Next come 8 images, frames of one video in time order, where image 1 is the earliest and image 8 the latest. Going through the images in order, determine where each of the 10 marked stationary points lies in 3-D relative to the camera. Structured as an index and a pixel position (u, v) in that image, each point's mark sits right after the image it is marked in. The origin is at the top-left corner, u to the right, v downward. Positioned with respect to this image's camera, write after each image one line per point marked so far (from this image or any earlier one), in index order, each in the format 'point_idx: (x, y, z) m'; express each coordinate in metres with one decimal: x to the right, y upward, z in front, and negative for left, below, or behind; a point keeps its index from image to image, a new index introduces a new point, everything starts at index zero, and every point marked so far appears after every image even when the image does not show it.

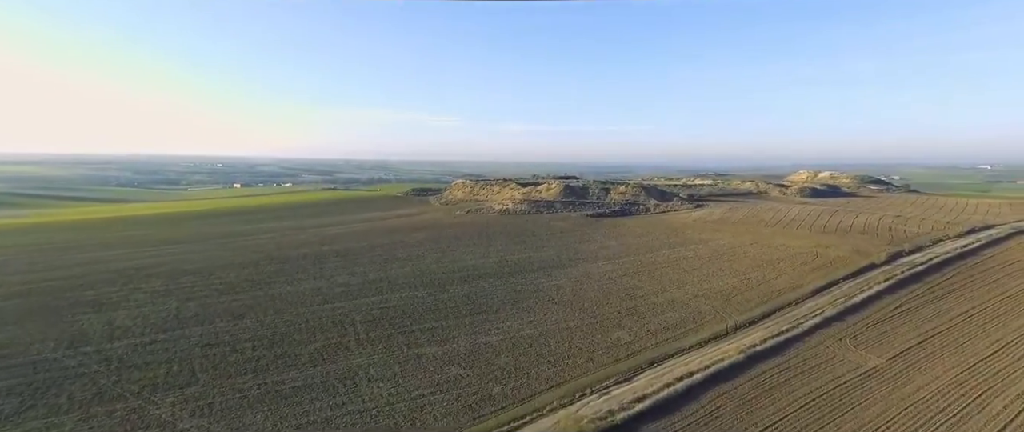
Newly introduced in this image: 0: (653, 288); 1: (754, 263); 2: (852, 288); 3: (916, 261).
0: (+5.0, -2.6, +16.8) m
1: (+9.7, -1.9, +18.8) m
2: (+11.1, -2.4, +15.4) m
3: (+15.2, -1.7, +17.7) m
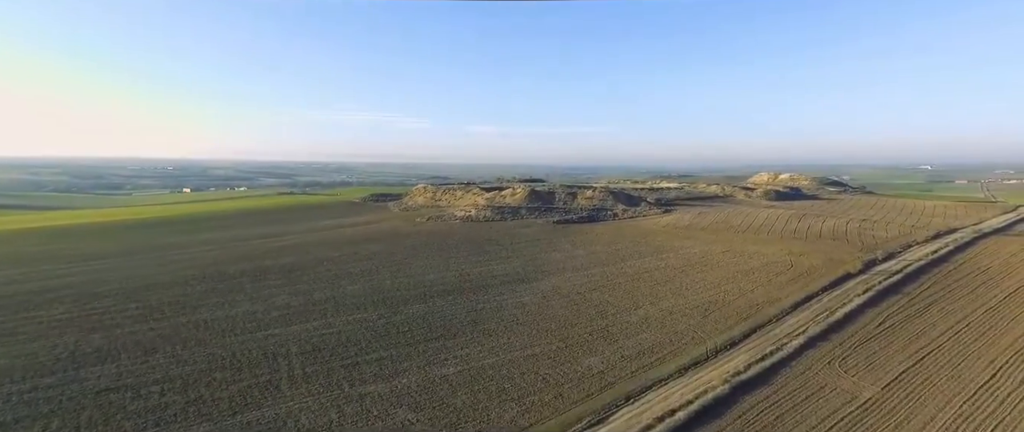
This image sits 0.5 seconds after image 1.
0: (+3.7, -3.0, +15.6) m
1: (+8.2, -2.2, +17.9) m
2: (+9.9, -2.7, +14.6) m
3: (+13.8, -1.9, +17.2) m
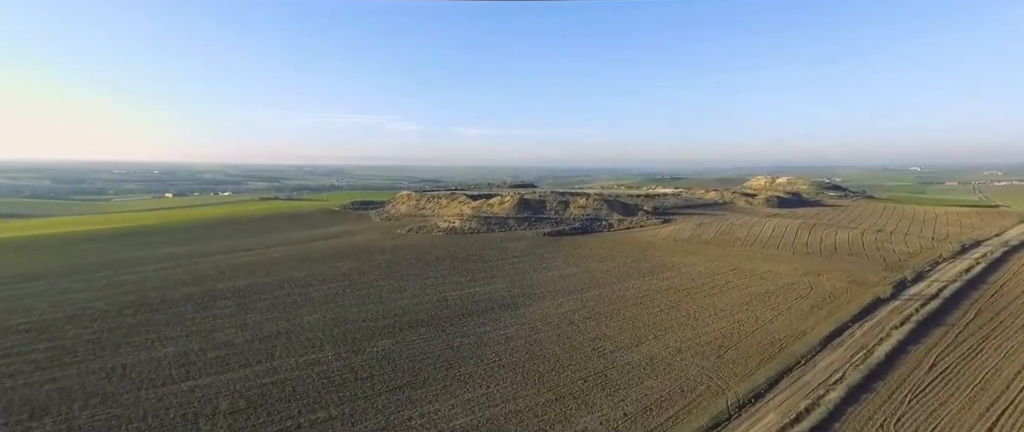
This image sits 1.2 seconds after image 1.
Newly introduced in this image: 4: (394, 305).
0: (+3.2, -3.5, +13.5) m
1: (+7.7, -2.8, +15.8) m
2: (+9.4, -3.2, +12.5) m
3: (+13.3, -2.5, +15.1) m
4: (-4.1, -3.1, +16.5) m
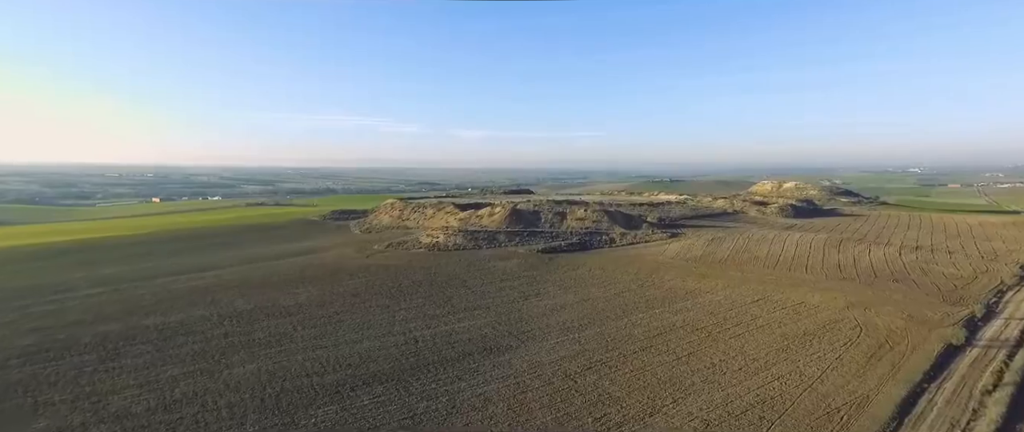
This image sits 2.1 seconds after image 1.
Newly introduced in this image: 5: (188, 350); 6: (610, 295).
0: (+2.7, -4.2, +10.5) m
1: (+7.2, -3.5, +12.9) m
2: (+8.9, -3.9, +9.6) m
3: (+12.8, -3.1, +12.2) m
4: (-4.6, -3.8, +13.5) m
5: (-9.1, -3.8, +13.3) m
6: (+3.7, -2.9, +17.8) m
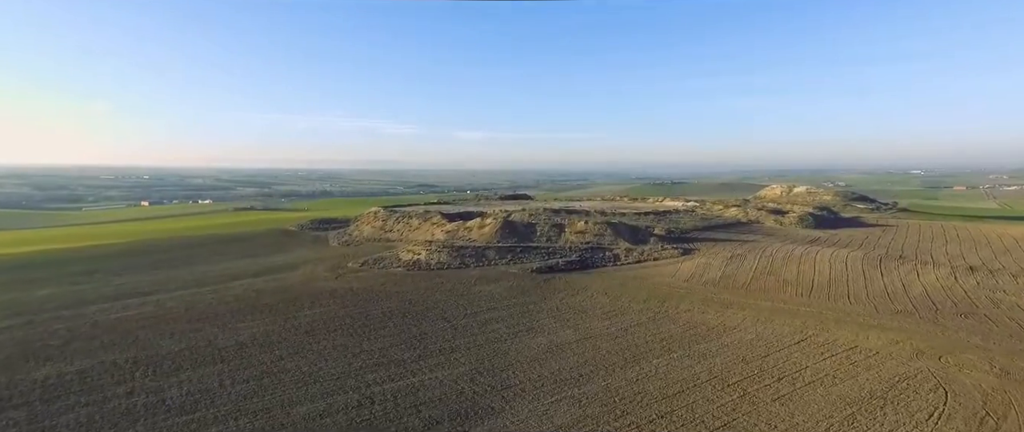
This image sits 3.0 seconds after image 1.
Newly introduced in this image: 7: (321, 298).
0: (+2.3, -4.8, +7.5) m
1: (+6.8, -4.1, +9.9) m
2: (+8.5, -4.5, +6.6) m
3: (+12.4, -3.8, +9.2) m
4: (-5.0, -4.4, +10.5) m
5: (-9.5, -4.4, +10.3) m
6: (+3.3, -3.6, +14.8) m
7: (-7.4, -3.1, +18.3) m
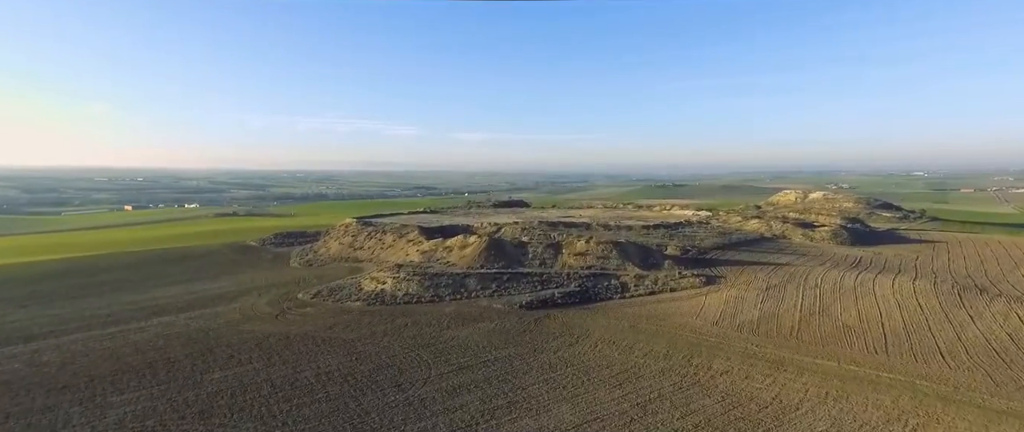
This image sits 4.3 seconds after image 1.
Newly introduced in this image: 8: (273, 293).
0: (+1.7, -5.6, +3.3) m
1: (+6.2, -4.9, +5.7) m
2: (+7.9, -5.2, +2.4) m
3: (+11.8, -4.5, +5.1) m
4: (-5.6, -5.2, +6.3) m
5: (-10.1, -5.2, +6.1) m
6: (+2.7, -4.4, +10.6) m
7: (-7.9, -3.9, +14.2) m
8: (-10.2, -3.2, +20.1) m
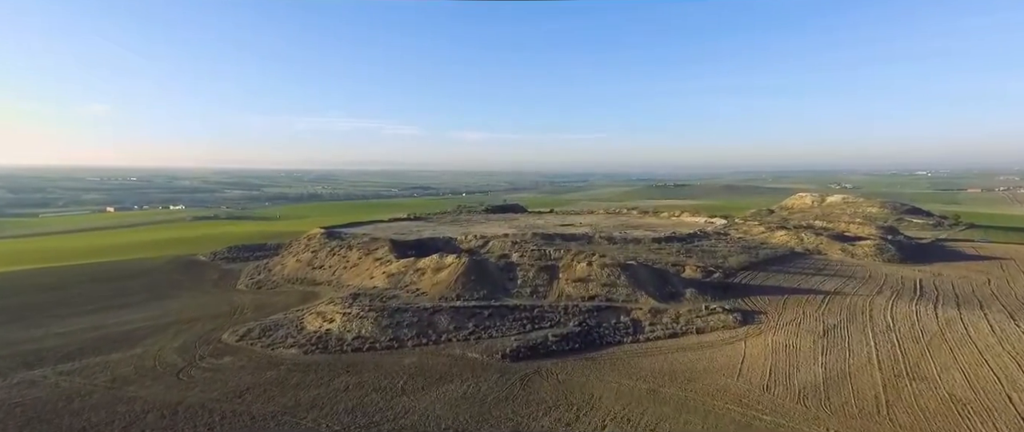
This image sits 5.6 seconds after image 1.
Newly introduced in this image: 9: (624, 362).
0: (+1.2, -6.2, -0.7) m
1: (+5.7, -5.5, +1.7) m
2: (+7.4, -5.9, -1.6) m
3: (+11.2, -5.2, +1.0) m
4: (-6.2, -5.8, +2.2) m
5: (-10.6, -5.8, +2.0) m
6: (+2.2, -5.0, +6.6) m
7: (-8.5, -4.6, +10.1) m
8: (-10.8, -3.8, +16.0) m
9: (+3.0, -3.9, +12.8) m
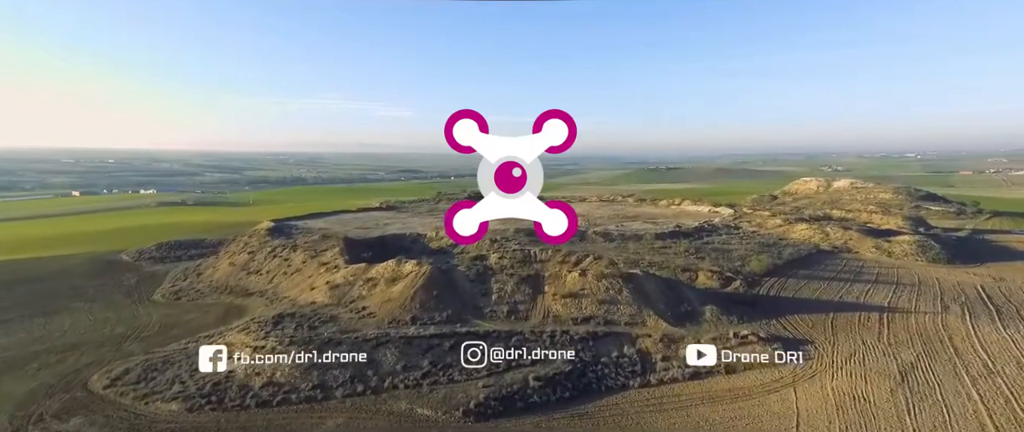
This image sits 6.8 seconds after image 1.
0: (+0.8, -6.8, -4.3) m
1: (+5.2, -6.0, -1.8) m
2: (+7.0, -6.5, -5.1) m
3: (+10.8, -5.6, -2.4) m
4: (-6.6, -6.3, -1.5) m
5: (-11.1, -6.3, -1.8) m
6: (+1.6, -5.3, +3.0) m
7: (-9.1, -4.8, +6.3) m
8: (-11.5, -3.8, +12.1) m
9: (+2.3, -4.0, +9.2) m
